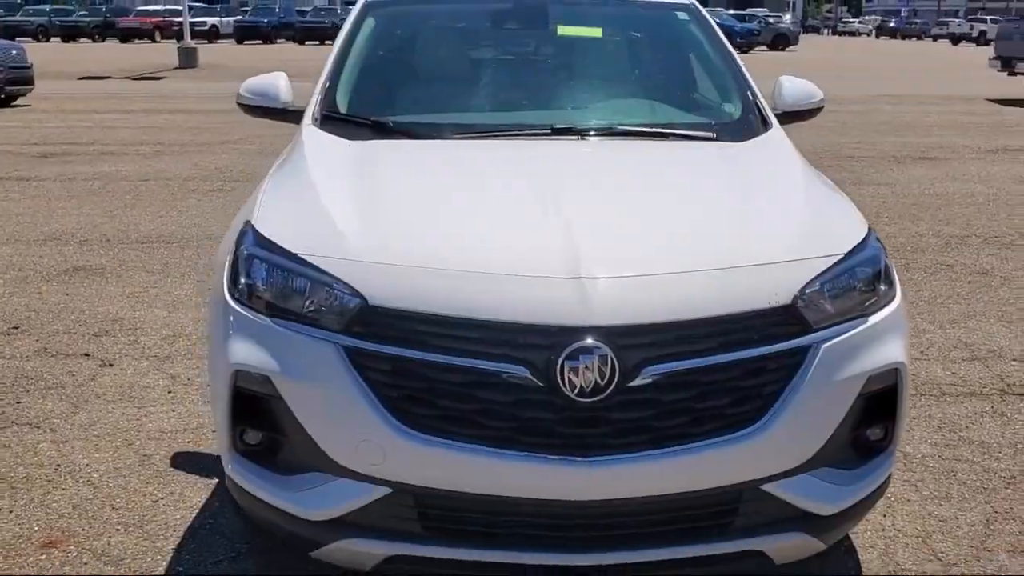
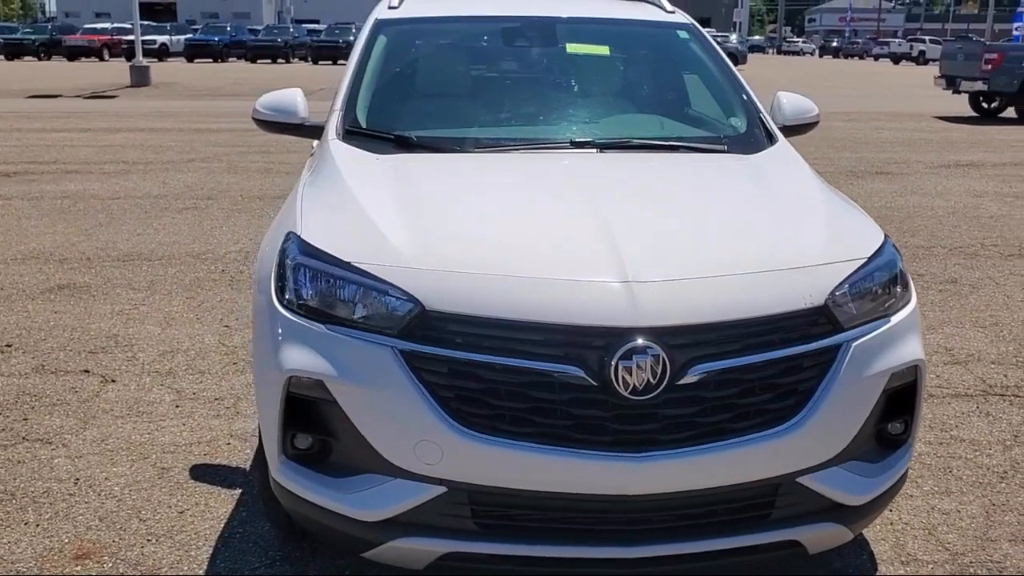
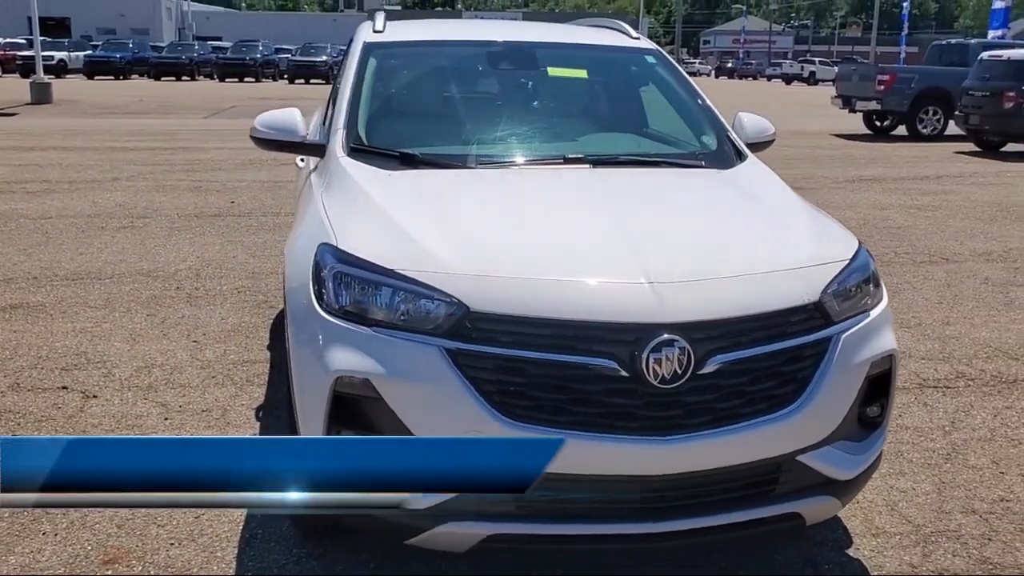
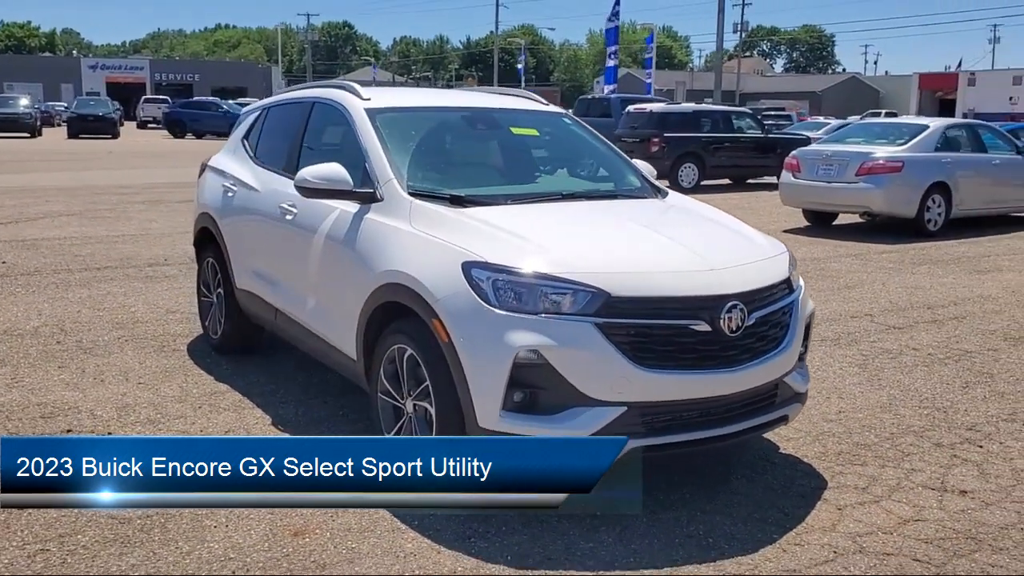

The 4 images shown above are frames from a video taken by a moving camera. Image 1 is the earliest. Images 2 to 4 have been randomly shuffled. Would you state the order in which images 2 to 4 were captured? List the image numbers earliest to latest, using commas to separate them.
2, 3, 4
